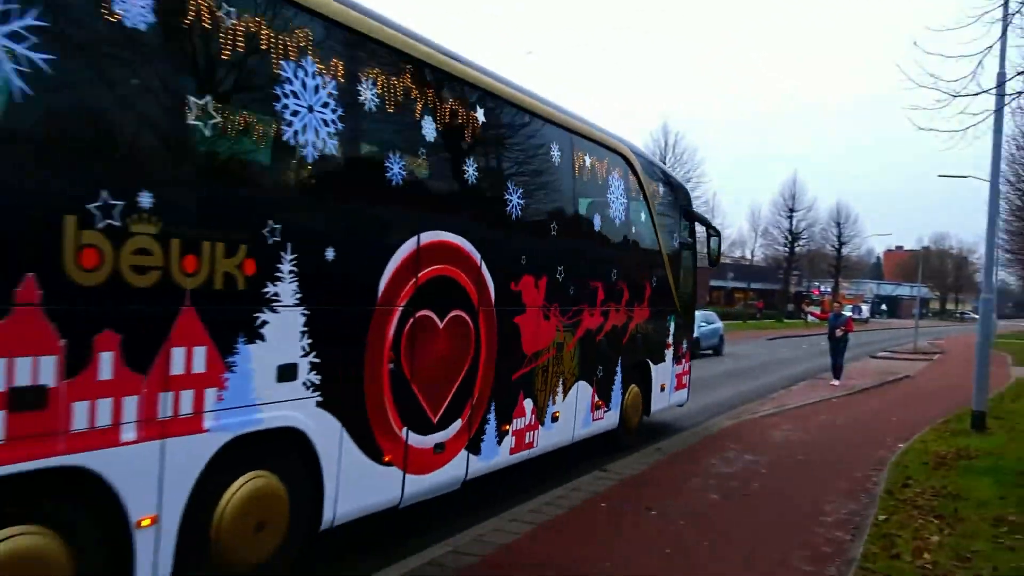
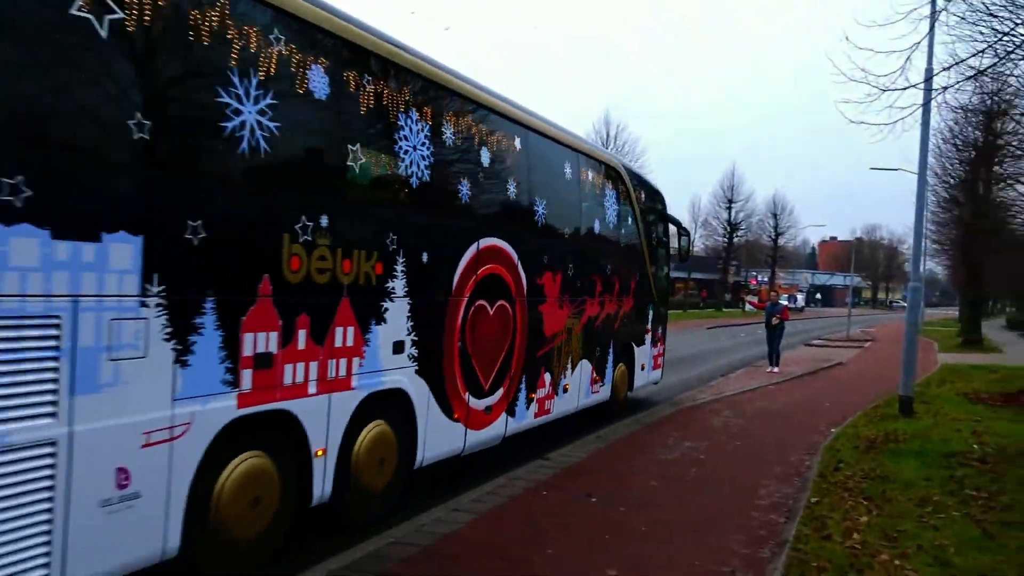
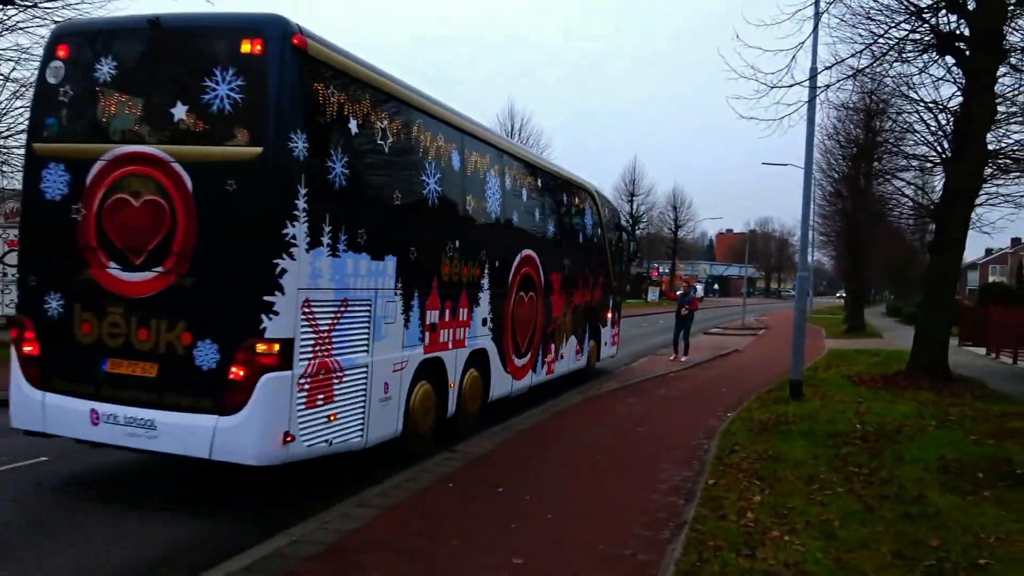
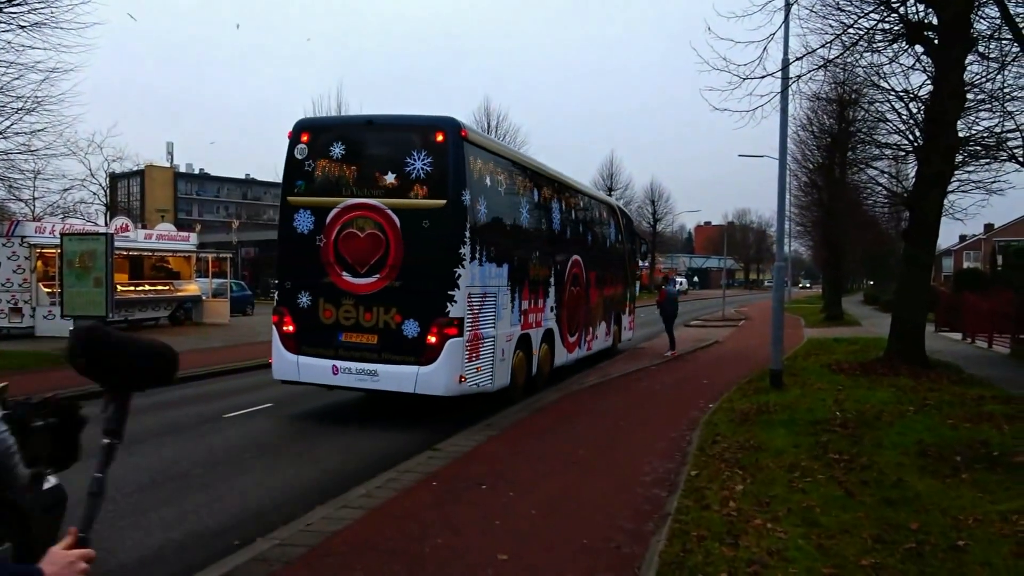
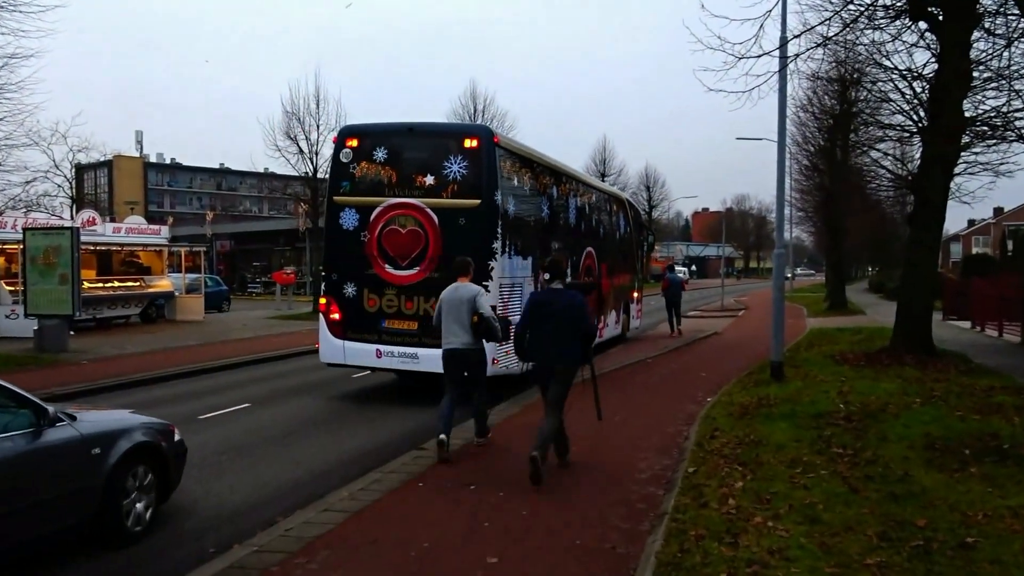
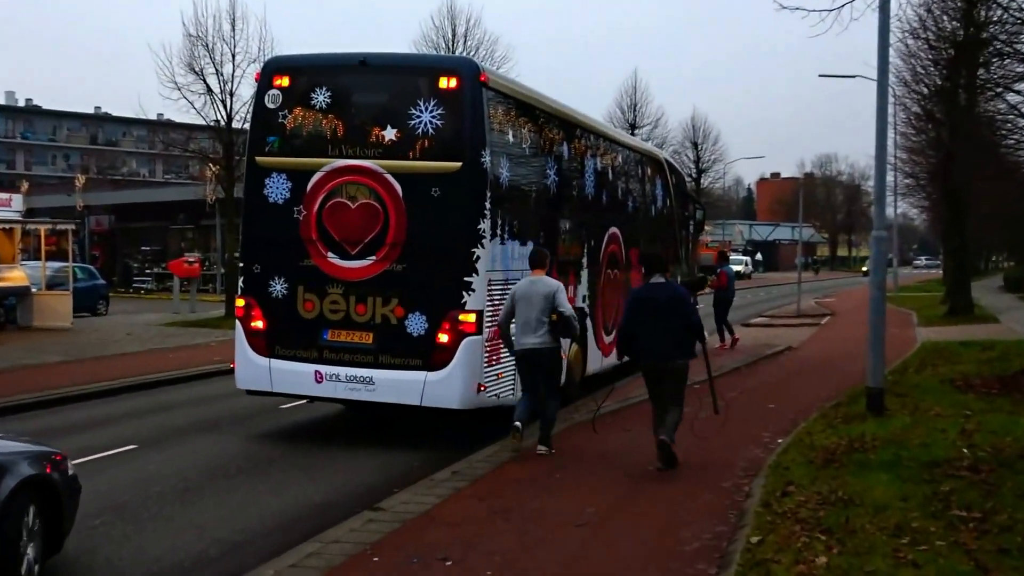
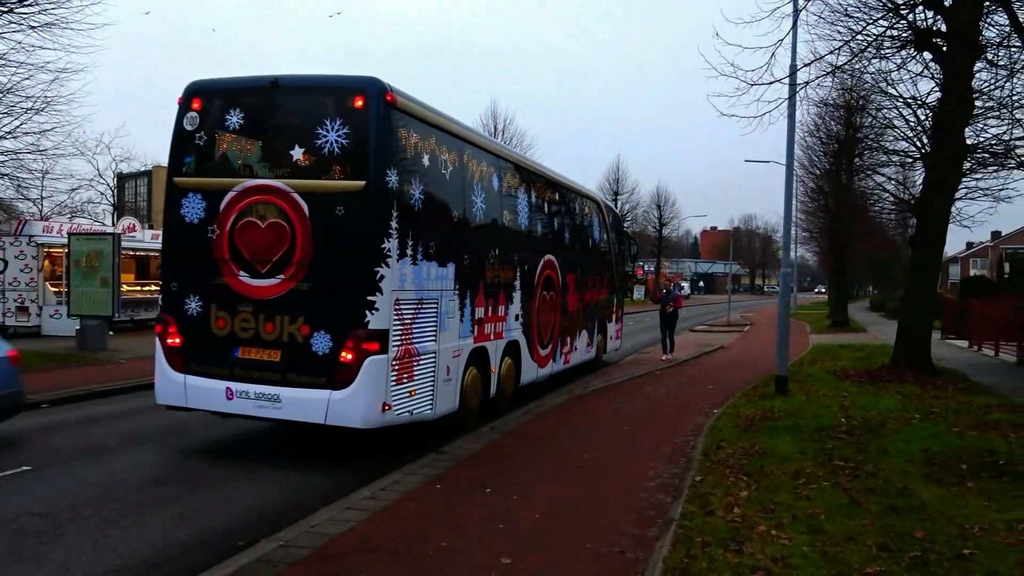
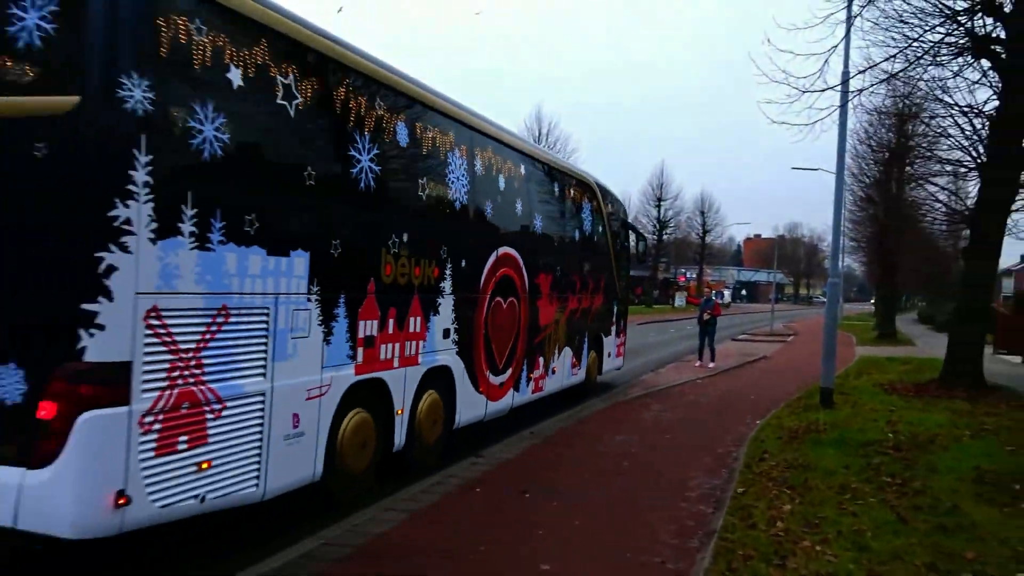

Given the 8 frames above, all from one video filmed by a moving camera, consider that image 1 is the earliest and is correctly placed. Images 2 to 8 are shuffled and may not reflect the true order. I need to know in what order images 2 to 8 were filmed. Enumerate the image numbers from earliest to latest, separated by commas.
2, 8, 3, 7, 4, 5, 6
